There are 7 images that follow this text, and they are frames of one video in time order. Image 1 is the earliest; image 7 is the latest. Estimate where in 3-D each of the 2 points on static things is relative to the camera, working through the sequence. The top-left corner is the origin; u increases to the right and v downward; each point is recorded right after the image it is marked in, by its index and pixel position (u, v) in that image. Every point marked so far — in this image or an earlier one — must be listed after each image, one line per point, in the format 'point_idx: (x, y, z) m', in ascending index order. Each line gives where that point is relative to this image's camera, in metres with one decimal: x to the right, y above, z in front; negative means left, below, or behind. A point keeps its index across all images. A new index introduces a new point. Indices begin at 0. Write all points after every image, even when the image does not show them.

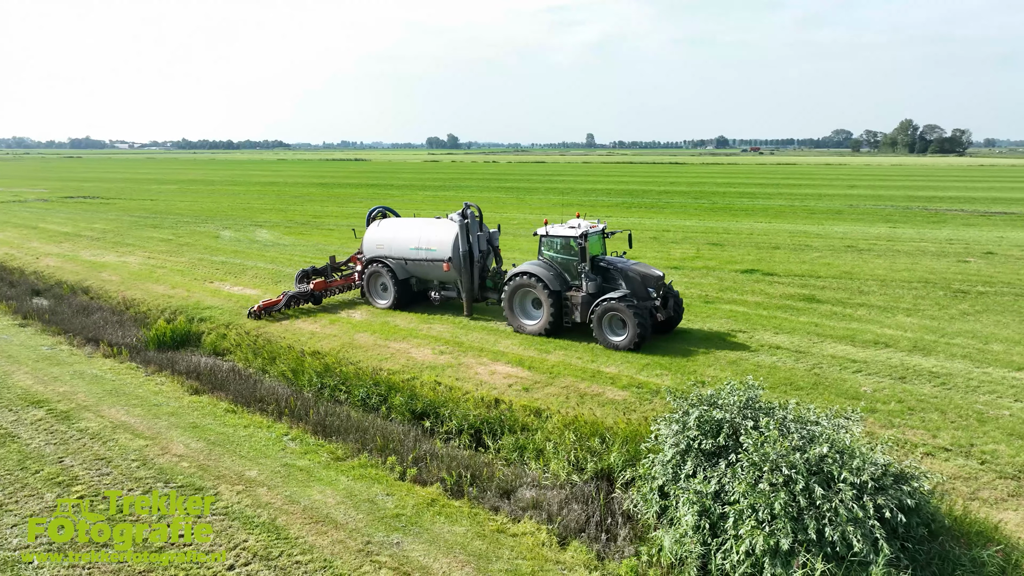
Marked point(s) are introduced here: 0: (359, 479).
0: (-1.6, -2.0, +7.3) m
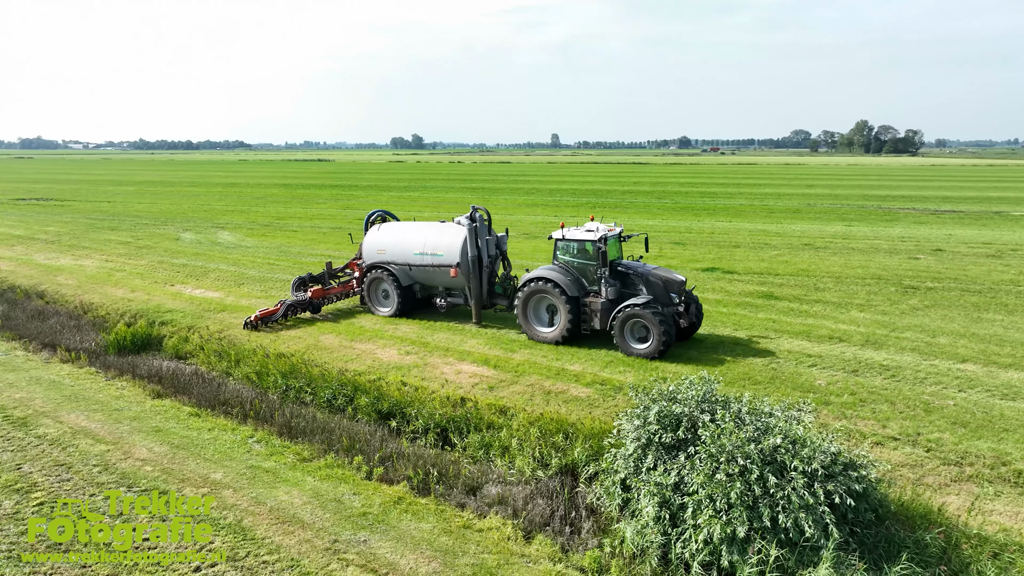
0: (-1.9, -2.0, +7.3) m
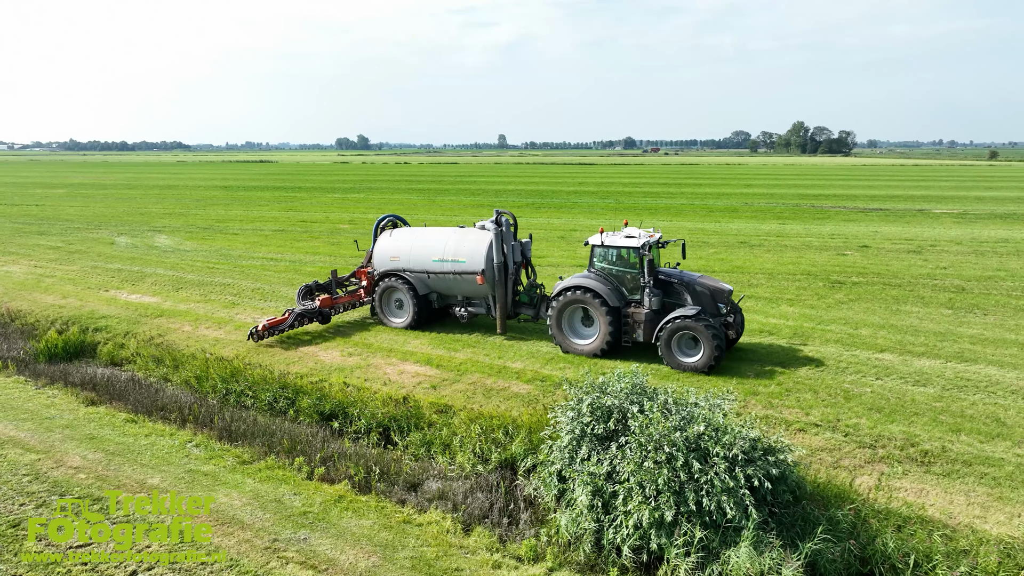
0: (-2.6, -2.0, +7.4) m
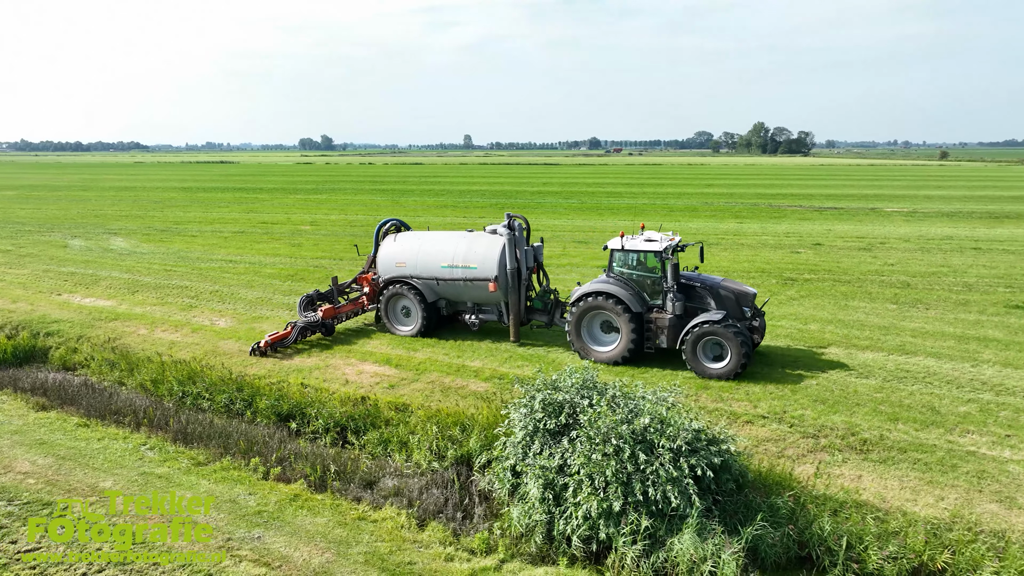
0: (-3.1, -2.0, +7.4) m
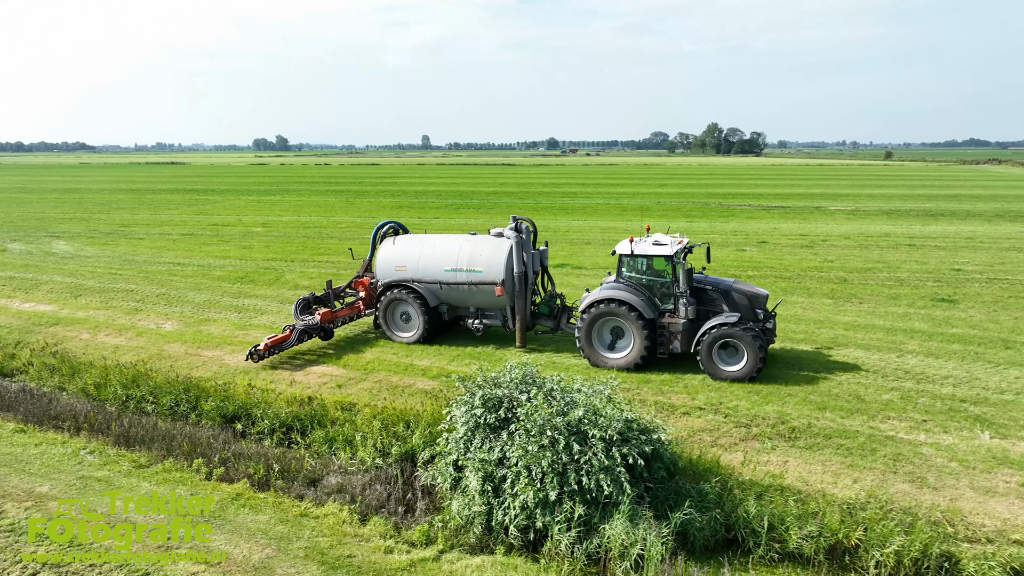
0: (-3.7, -2.1, +7.4) m
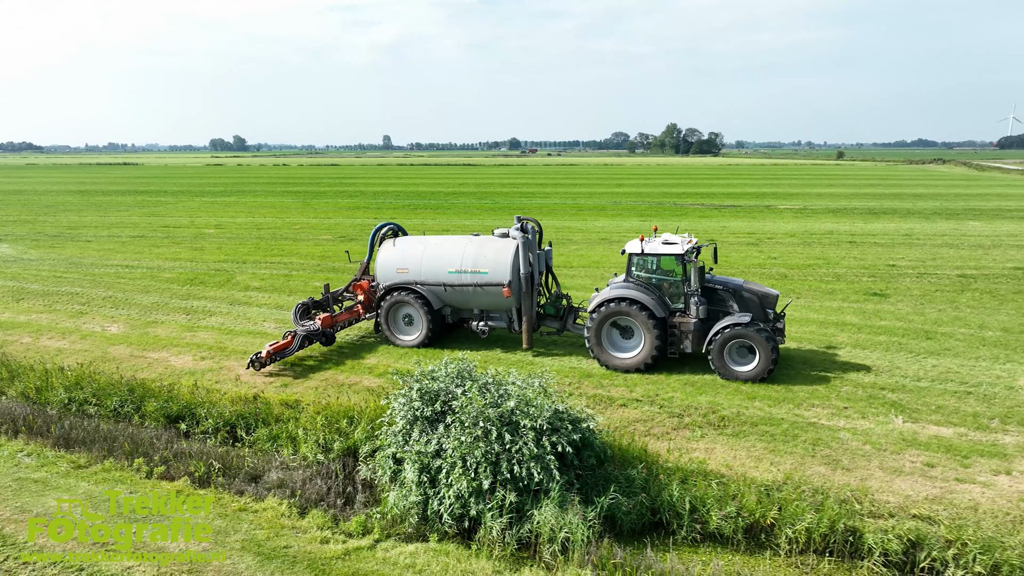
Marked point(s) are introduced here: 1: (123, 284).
0: (-4.4, -2.1, +7.5) m
1: (-10.2, +0.1, +18.4) m
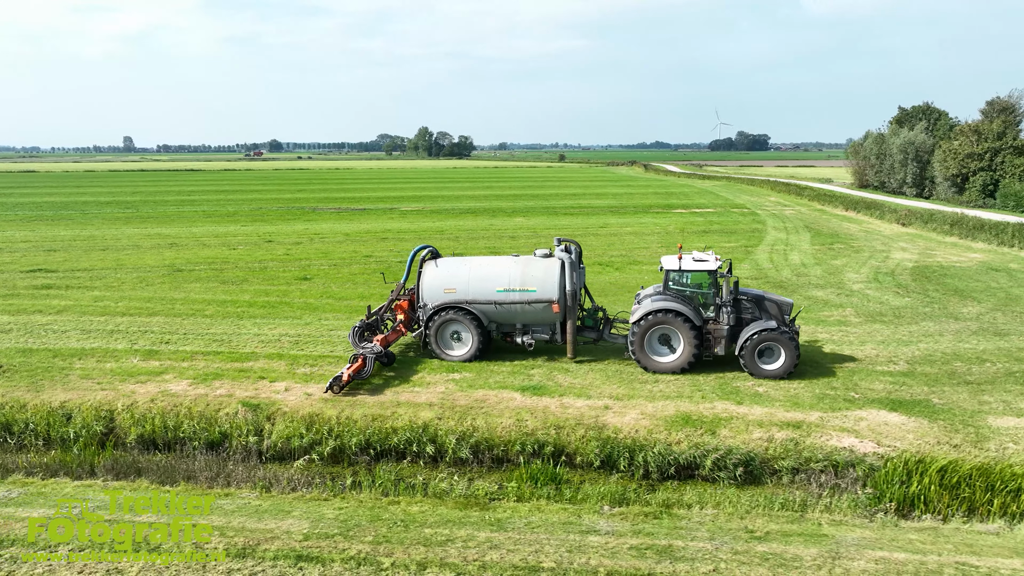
0: (-15.6, -2.3, +9.1) m
1: (-24.6, -0.6, +17.8) m
